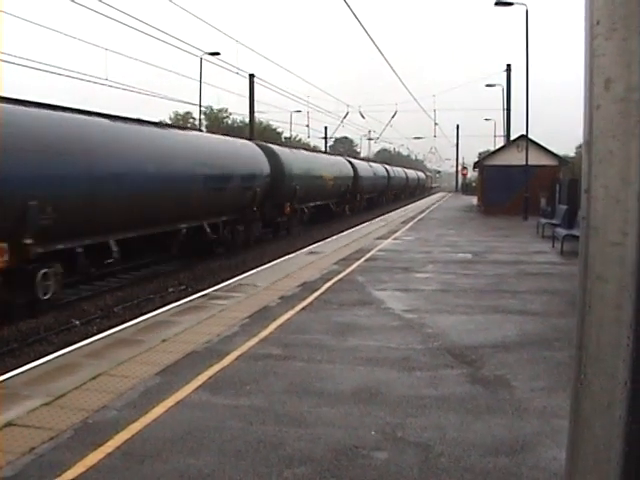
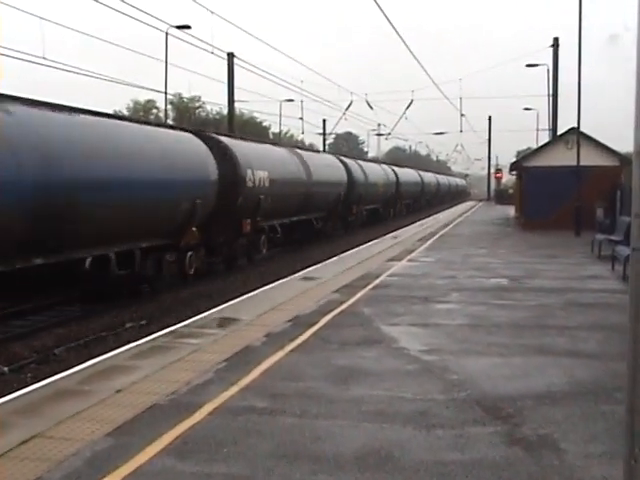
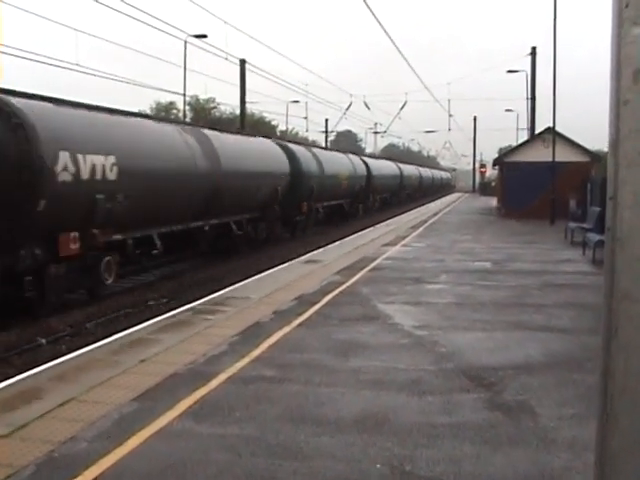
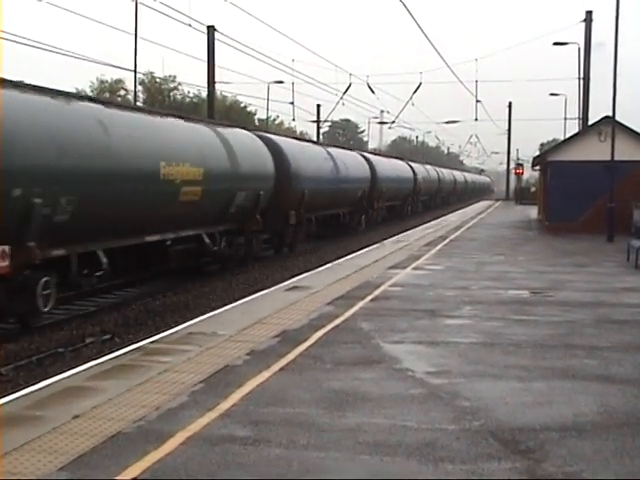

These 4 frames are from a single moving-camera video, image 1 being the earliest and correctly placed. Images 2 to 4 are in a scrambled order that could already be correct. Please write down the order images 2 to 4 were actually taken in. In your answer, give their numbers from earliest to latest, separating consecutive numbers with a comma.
3, 2, 4
